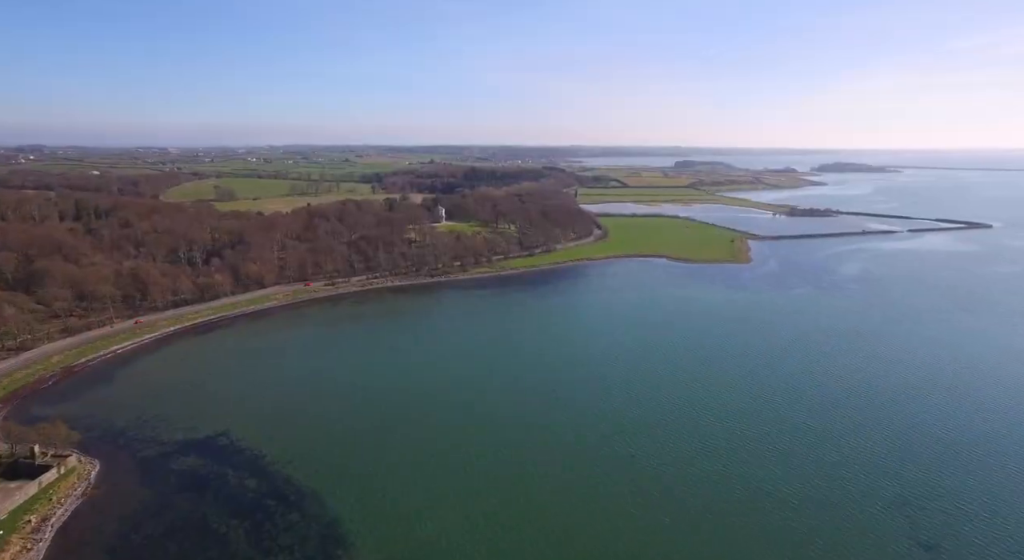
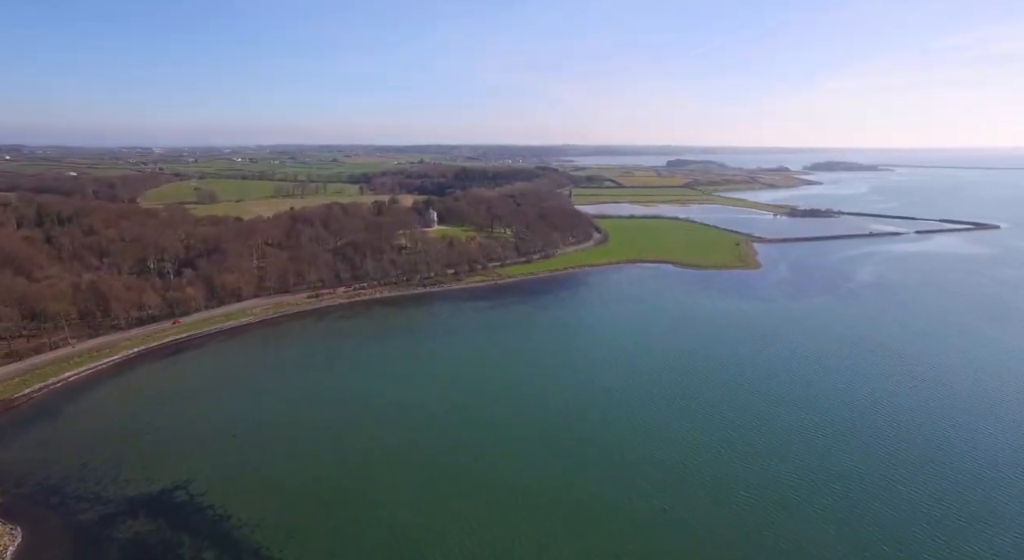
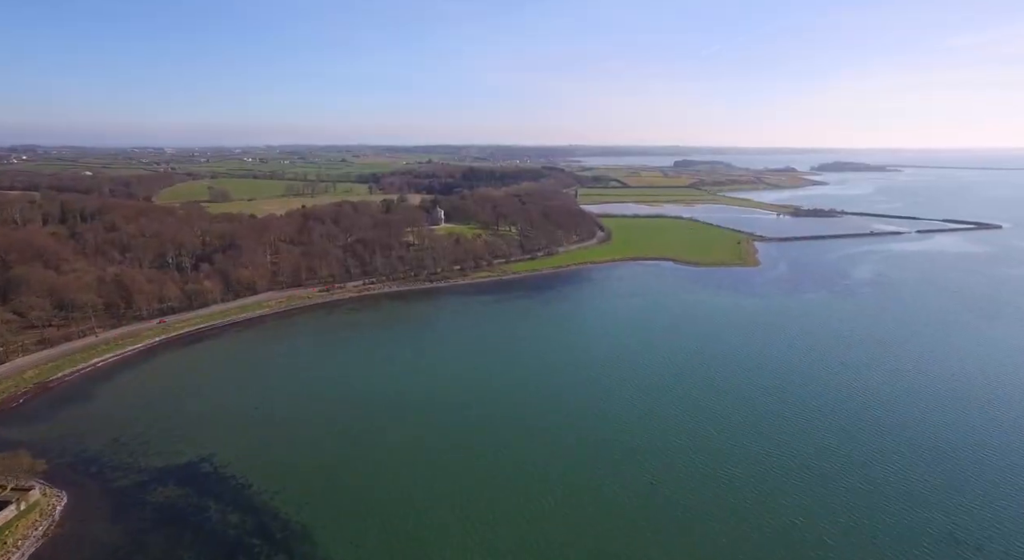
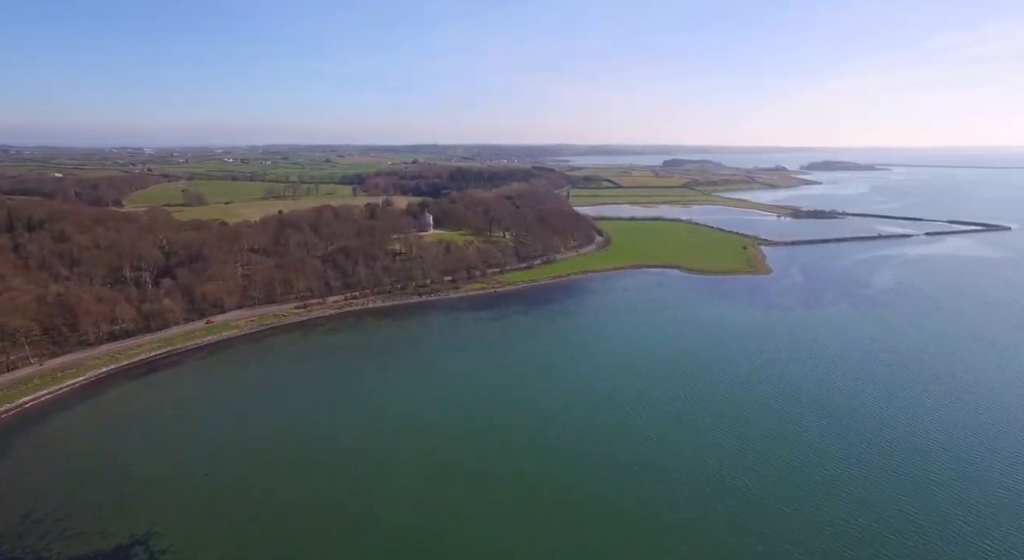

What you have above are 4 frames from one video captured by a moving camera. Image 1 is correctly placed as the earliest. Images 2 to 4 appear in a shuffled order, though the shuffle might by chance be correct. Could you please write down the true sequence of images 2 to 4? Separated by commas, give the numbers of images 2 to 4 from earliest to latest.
3, 2, 4
